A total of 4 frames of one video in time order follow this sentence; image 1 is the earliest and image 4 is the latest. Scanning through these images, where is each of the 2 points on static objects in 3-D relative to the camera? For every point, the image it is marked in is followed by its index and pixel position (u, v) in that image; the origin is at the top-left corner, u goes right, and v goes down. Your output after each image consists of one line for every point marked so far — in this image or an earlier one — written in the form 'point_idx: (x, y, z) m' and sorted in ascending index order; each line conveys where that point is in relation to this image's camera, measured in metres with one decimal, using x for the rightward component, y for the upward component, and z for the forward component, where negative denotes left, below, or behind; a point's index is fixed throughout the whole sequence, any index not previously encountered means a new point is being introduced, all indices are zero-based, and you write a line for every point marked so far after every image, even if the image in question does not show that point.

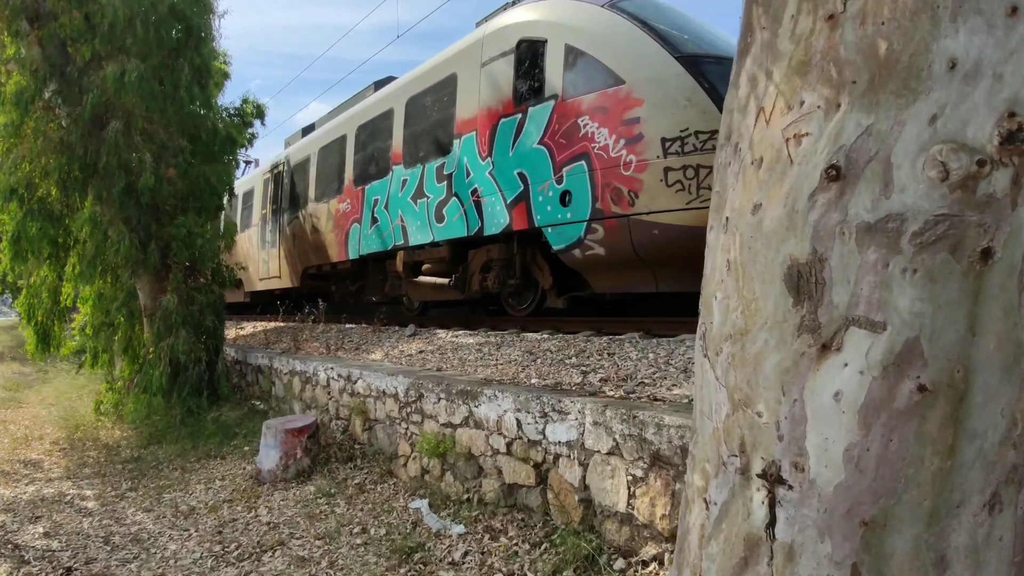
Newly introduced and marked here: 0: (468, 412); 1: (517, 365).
0: (-0.3, -0.8, +4.0) m
1: (0.0, -0.6, +4.6) m
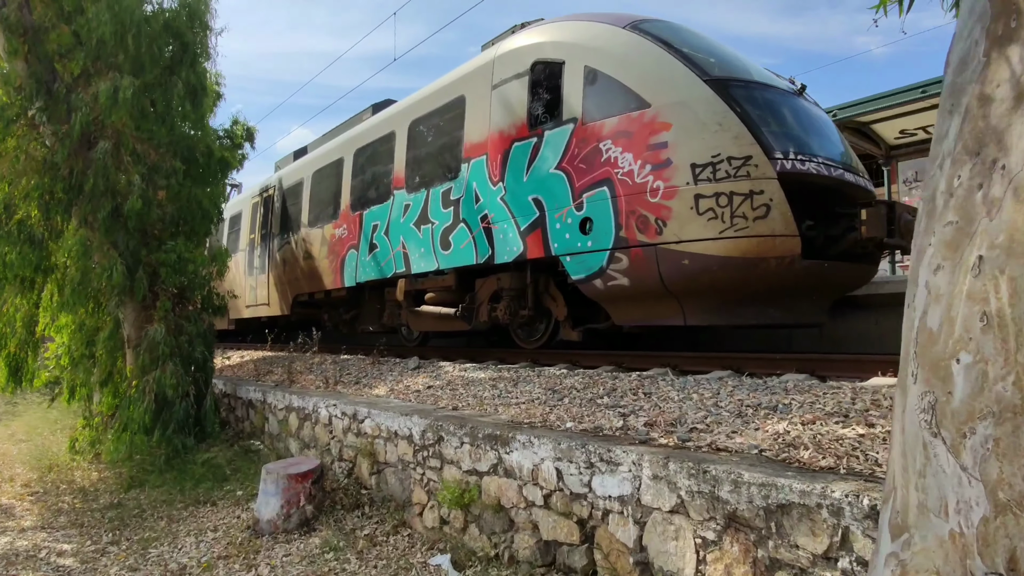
0: (-0.1, -1.0, +3.6) m
1: (+0.2, -0.8, +4.3) m
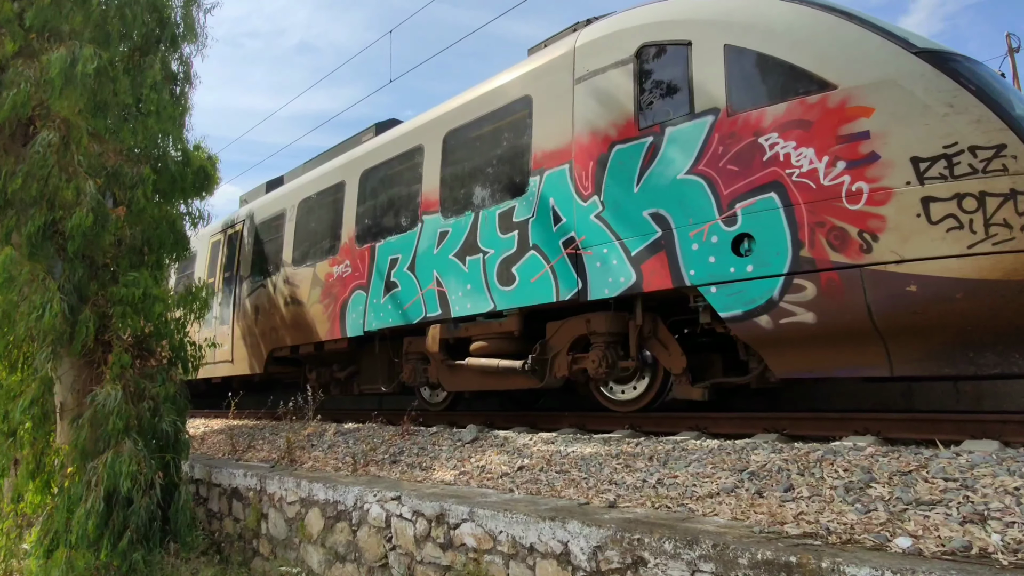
0: (+0.9, -1.1, +2.1) m
1: (+1.2, -0.9, +2.8) m
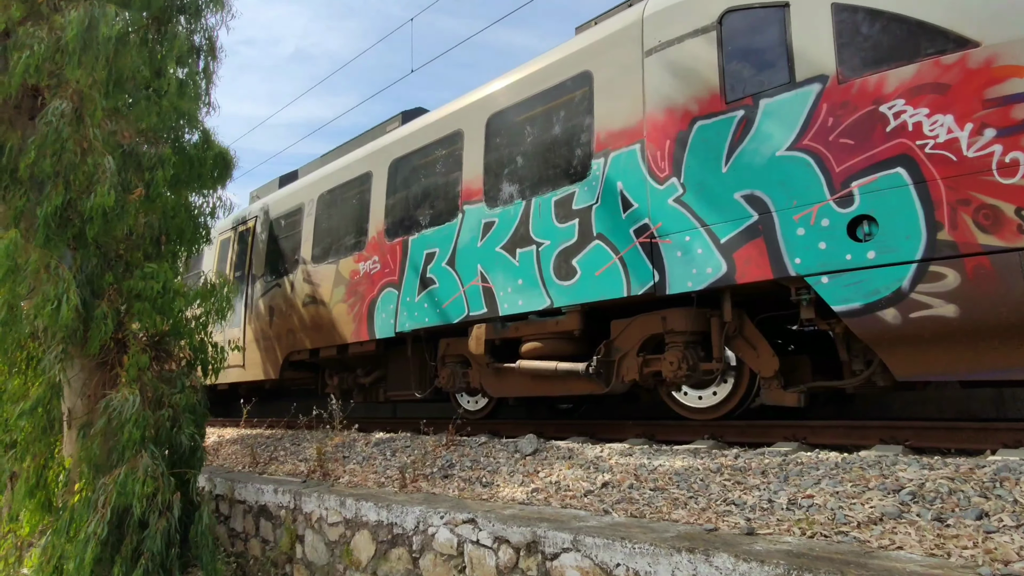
0: (+1.4, -1.0, +1.6) m
1: (+1.6, -0.9, +2.3) m
